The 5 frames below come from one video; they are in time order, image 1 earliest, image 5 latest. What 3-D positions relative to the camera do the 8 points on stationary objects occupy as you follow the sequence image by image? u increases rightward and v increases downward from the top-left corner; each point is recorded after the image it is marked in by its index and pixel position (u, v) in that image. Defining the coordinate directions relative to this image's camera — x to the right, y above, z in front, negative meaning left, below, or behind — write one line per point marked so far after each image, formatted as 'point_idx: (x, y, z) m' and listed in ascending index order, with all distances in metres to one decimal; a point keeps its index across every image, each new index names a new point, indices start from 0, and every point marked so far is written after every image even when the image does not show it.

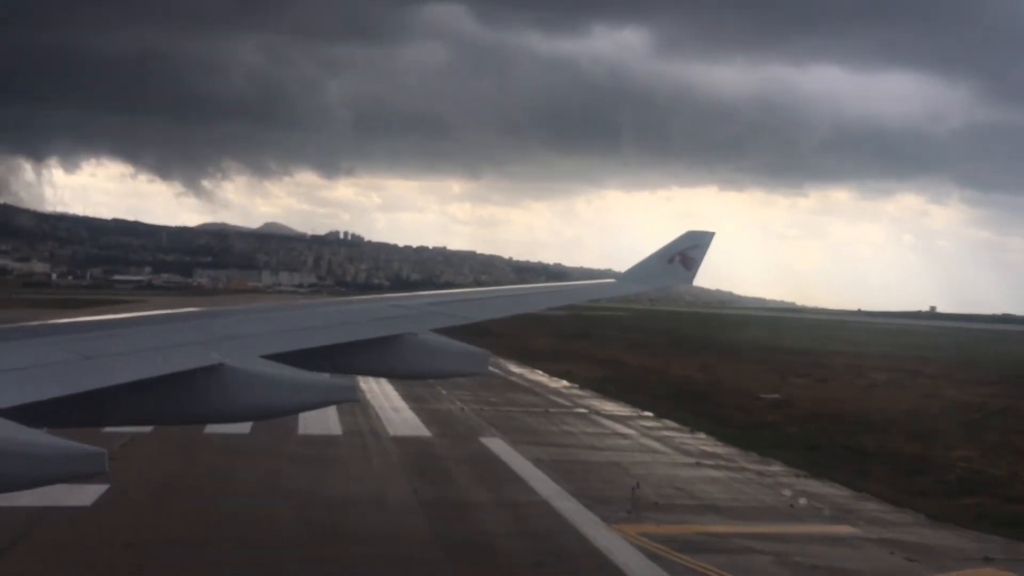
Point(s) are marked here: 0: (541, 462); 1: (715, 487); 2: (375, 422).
0: (+0.4, -2.0, +10.1) m
1: (+2.2, -2.1, +9.3) m
2: (-1.9, -2.0, +12.7) m
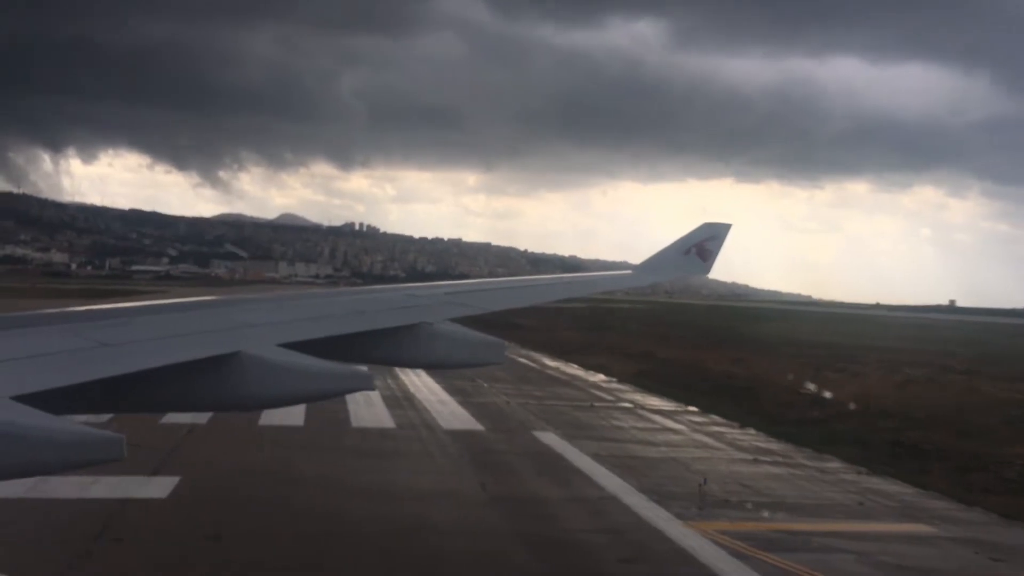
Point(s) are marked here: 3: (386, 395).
0: (+1.1, -2.0, +10.1) m
1: (+2.8, -2.1, +9.2) m
2: (-1.2, -1.8, +12.7) m
3: (-2.1, -1.8, +14.5) m
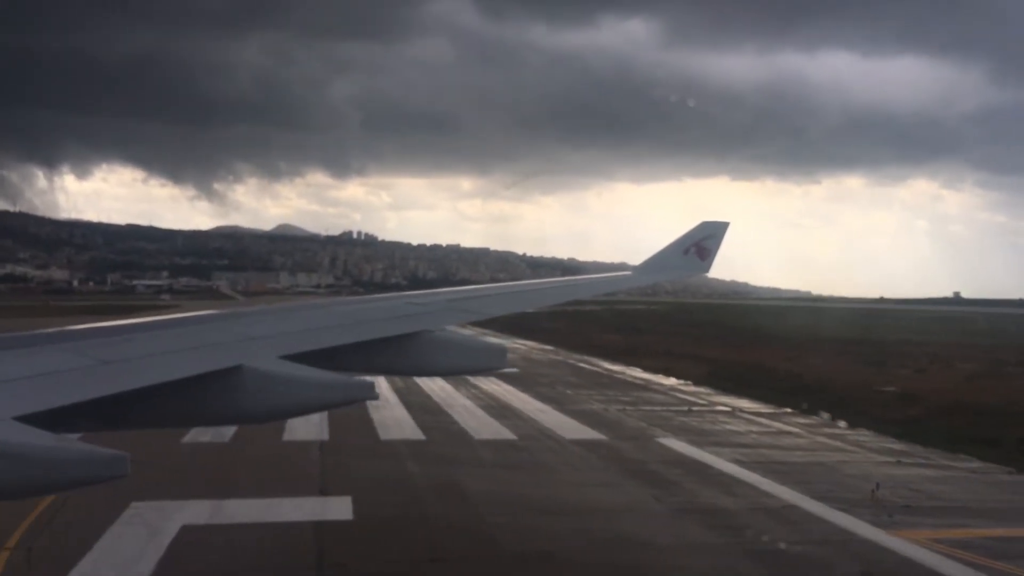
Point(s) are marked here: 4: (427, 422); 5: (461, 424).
0: (+2.7, -2.0, +9.9) m
1: (+4.5, -2.0, +9.0) m
2: (+0.4, -2.0, +12.5) m
3: (-0.5, -1.9, +14.3) m
4: (-1.3, -2.0, +12.7) m
5: (-0.7, -2.0, +12.5) m
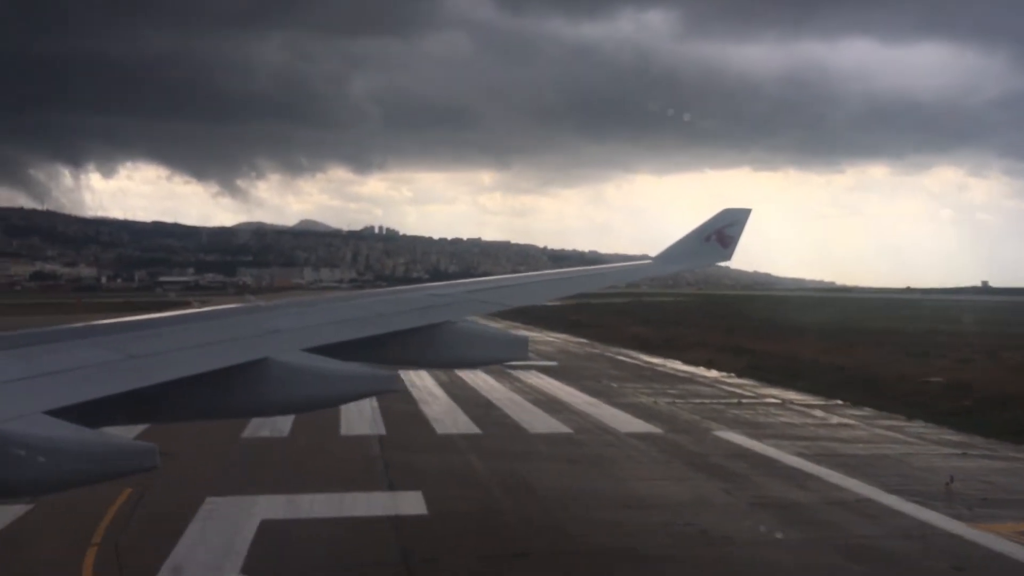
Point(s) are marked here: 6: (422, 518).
0: (+3.4, -1.9, +9.8) m
1: (+5.1, -1.9, +8.9) m
2: (+1.1, -1.9, +12.4) m
3: (+0.3, -1.8, +14.3) m
4: (-0.5, -1.9, +12.7) m
5: (0.0, -1.9, +12.5) m
6: (-0.8, -1.9, +7.2) m
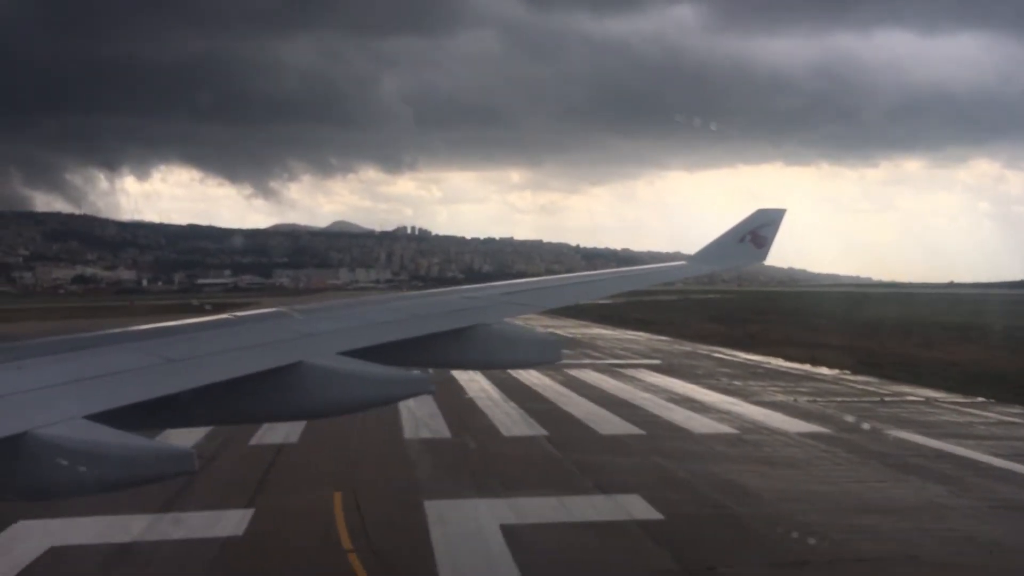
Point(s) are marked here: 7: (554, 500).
0: (+5.4, -1.8, +9.4) m
1: (+7.1, -1.9, +8.5) m
2: (+3.2, -1.8, +12.1) m
3: (+2.5, -1.8, +14.0) m
4: (+1.6, -1.8, +12.5) m
5: (+2.1, -1.8, +12.3) m
6: (+1.2, -1.9, +6.9) m
7: (+0.3, -1.9, +7.5) m
